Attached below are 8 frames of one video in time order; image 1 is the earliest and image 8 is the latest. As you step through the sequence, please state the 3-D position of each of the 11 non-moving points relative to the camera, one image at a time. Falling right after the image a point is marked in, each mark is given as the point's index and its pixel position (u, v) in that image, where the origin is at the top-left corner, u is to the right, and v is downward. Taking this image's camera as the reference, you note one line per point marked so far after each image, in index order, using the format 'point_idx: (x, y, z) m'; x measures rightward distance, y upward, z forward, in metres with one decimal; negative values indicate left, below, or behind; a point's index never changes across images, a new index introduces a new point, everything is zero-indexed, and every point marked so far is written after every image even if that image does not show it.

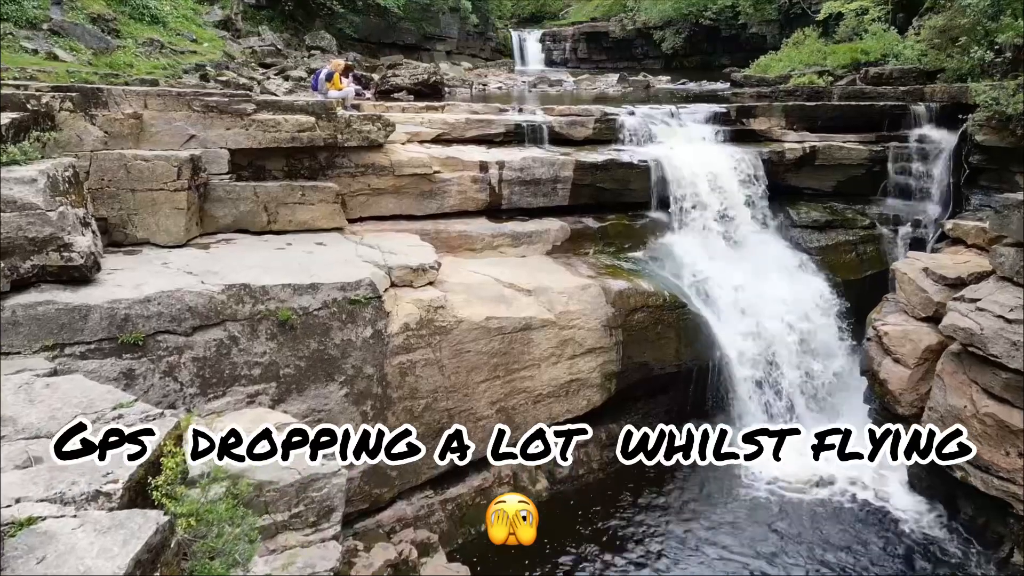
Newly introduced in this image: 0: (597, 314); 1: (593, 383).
0: (+0.7, -0.2, +6.3) m
1: (+0.6, -0.7, +6.3) m
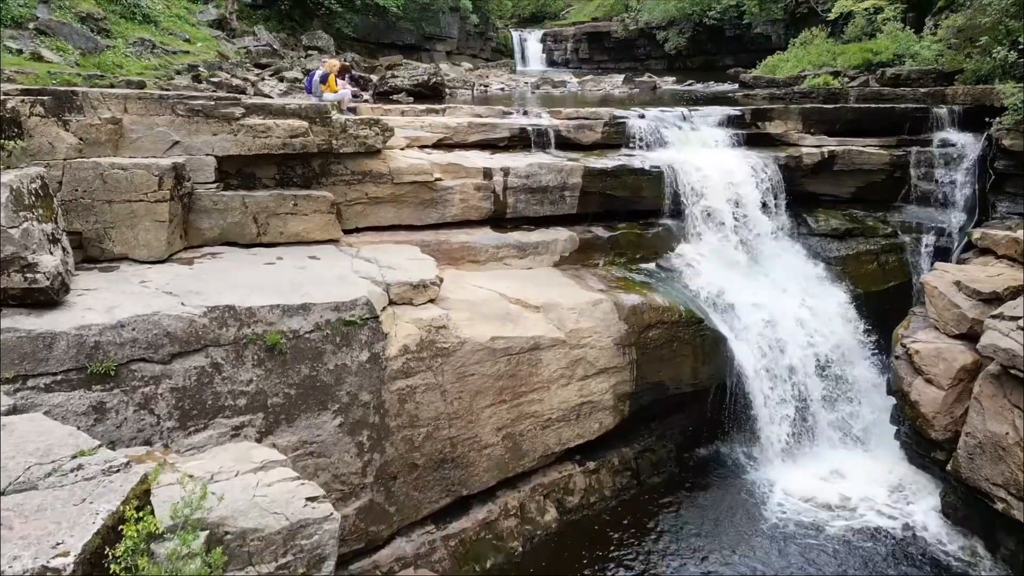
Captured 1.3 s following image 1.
0: (+0.7, -0.3, +5.9) m
1: (+0.7, -0.8, +5.9) m
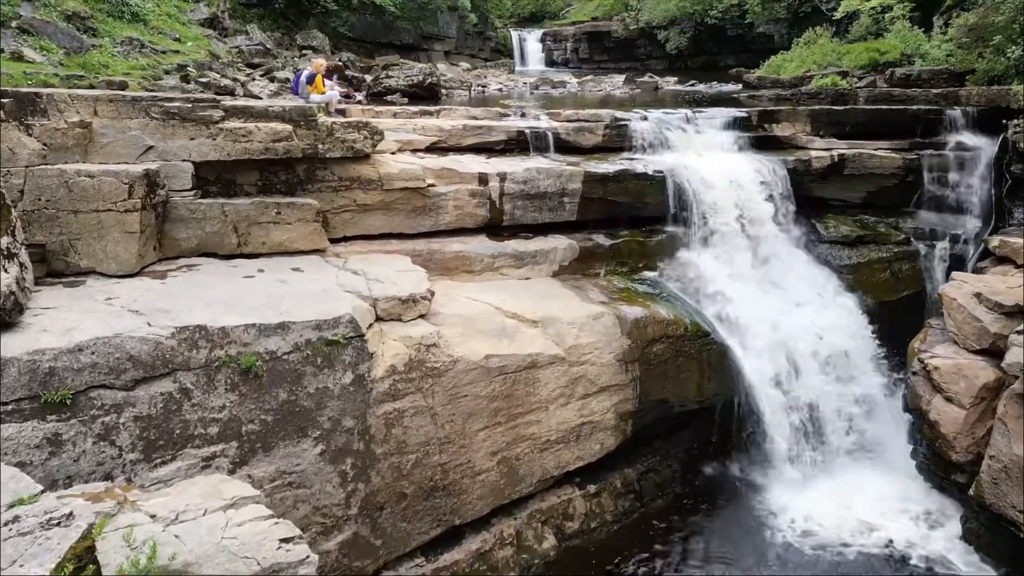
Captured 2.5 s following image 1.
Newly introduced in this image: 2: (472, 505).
0: (+0.7, -0.4, +5.6) m
1: (+0.6, -0.9, +5.6) m
2: (-0.2, -1.3, +4.9) m
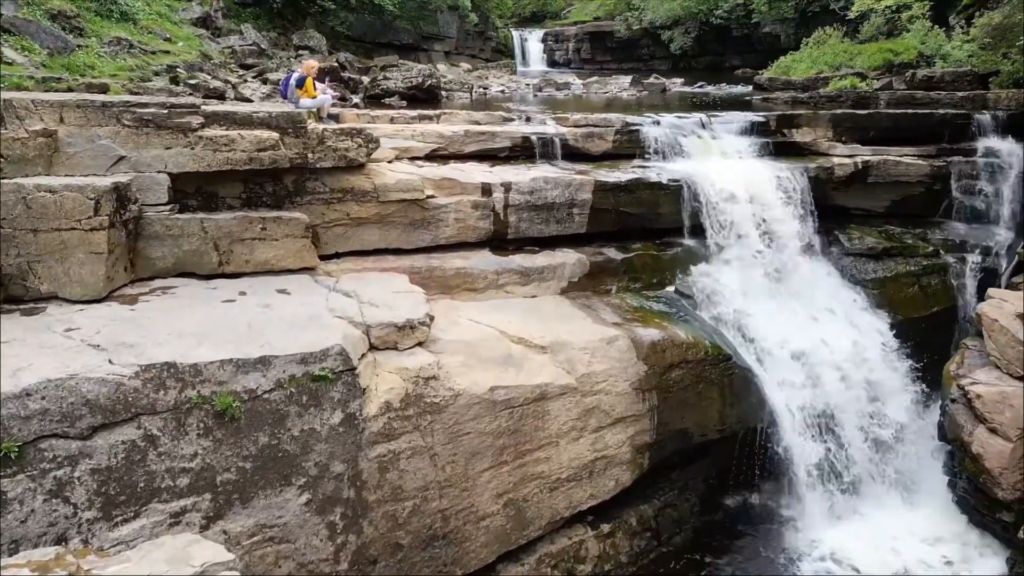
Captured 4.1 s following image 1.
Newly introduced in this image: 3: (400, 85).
0: (+0.7, -0.5, +5.1) m
1: (+0.7, -1.1, +5.1) m
2: (-0.2, -1.4, +4.5) m
3: (-1.7, +3.1, +12.4) m
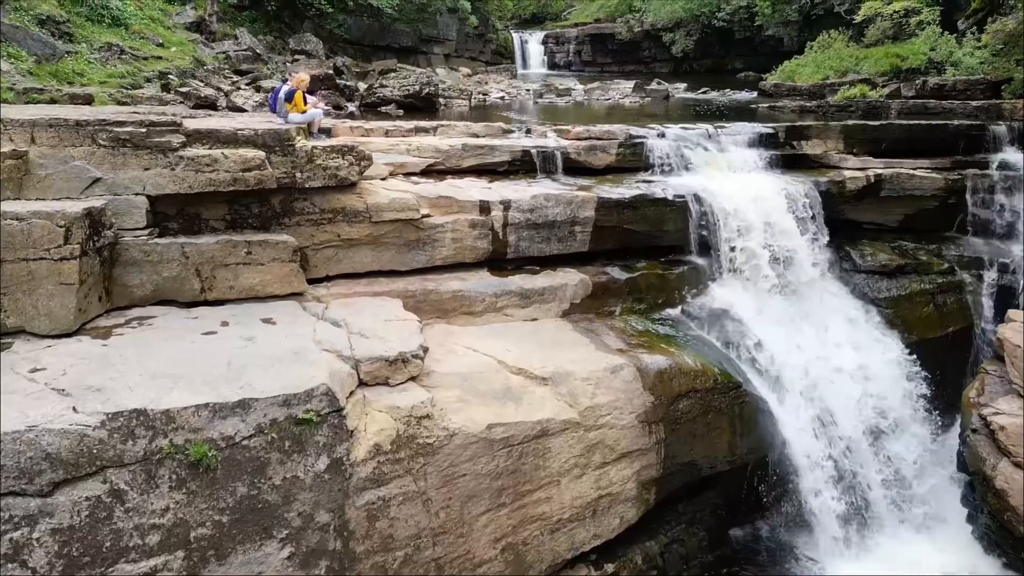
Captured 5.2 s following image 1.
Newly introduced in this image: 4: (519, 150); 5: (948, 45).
0: (+0.7, -0.7, +4.9) m
1: (+0.7, -1.2, +4.9) m
2: (-0.2, -1.6, +4.2) m
3: (-1.7, +2.9, +12.2) m
4: (+0.1, +1.1, +6.7) m
5: (+6.5, +3.6, +12.2) m
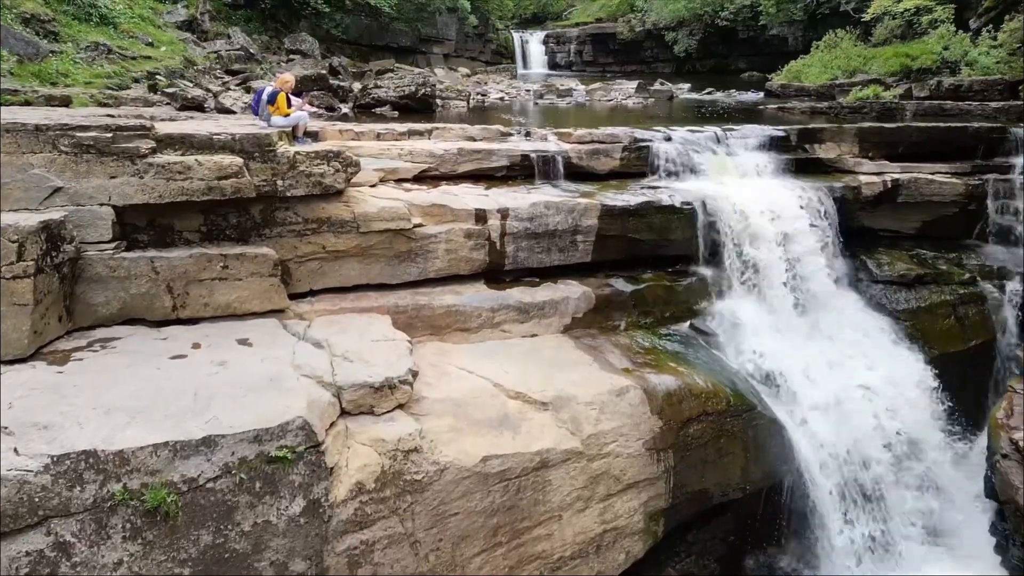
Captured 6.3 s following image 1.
0: (+0.7, -0.8, +4.5) m
1: (+0.7, -1.3, +4.5) m
2: (-0.2, -1.7, +3.8) m
3: (-1.7, +2.8, +11.8) m
4: (0.0, +1.0, +6.4) m
5: (+6.5, +3.5, +11.9) m
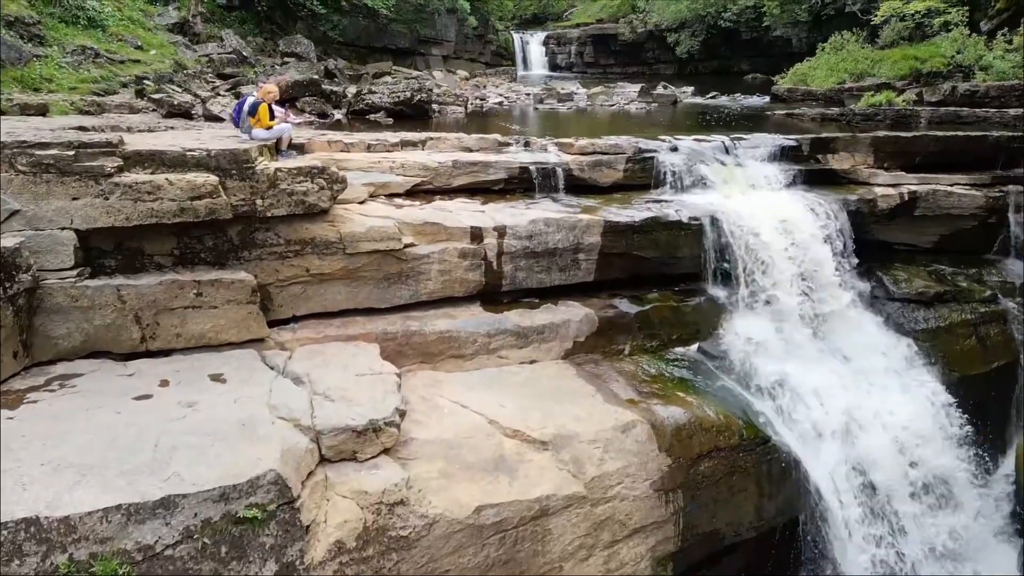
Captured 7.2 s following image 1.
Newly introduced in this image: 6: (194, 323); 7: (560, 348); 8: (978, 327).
0: (+0.7, -0.9, +4.2) m
1: (+0.7, -1.5, +4.2) m
2: (-0.2, -1.8, +3.5) m
3: (-1.7, +2.7, +11.5) m
4: (0.0, +0.9, +6.1) m
5: (+6.4, +3.4, +11.5) m
6: (-1.6, -0.2, +4.1) m
7: (+0.3, -0.4, +5.2) m
8: (+3.6, -0.3, +6.4) m
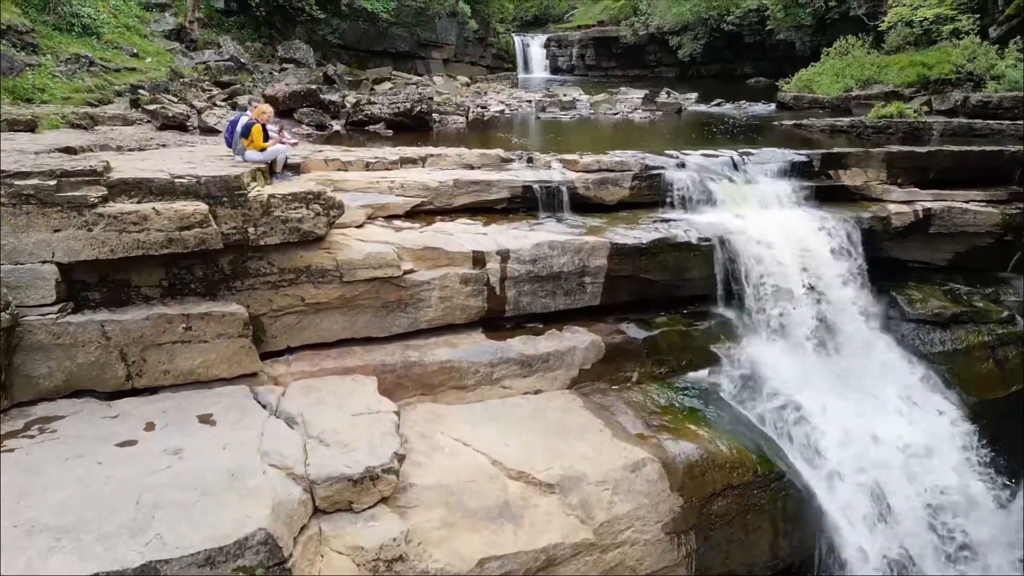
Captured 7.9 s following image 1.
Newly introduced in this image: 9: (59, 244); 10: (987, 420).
0: (+0.7, -1.1, +4.0) m
1: (+0.7, -1.6, +4.0) m
2: (-0.2, -2.0, +3.3) m
3: (-1.7, +2.5, +11.3) m
4: (+0.1, +0.7, +5.9) m
5: (+6.5, +3.2, +11.3) m
6: (-1.6, -0.3, +3.9) m
7: (+0.3, -0.6, +5.0) m
8: (+3.6, -0.5, +6.2) m
9: (-2.0, +0.2, +3.7) m
10: (+3.4, -1.0, +5.9) m
